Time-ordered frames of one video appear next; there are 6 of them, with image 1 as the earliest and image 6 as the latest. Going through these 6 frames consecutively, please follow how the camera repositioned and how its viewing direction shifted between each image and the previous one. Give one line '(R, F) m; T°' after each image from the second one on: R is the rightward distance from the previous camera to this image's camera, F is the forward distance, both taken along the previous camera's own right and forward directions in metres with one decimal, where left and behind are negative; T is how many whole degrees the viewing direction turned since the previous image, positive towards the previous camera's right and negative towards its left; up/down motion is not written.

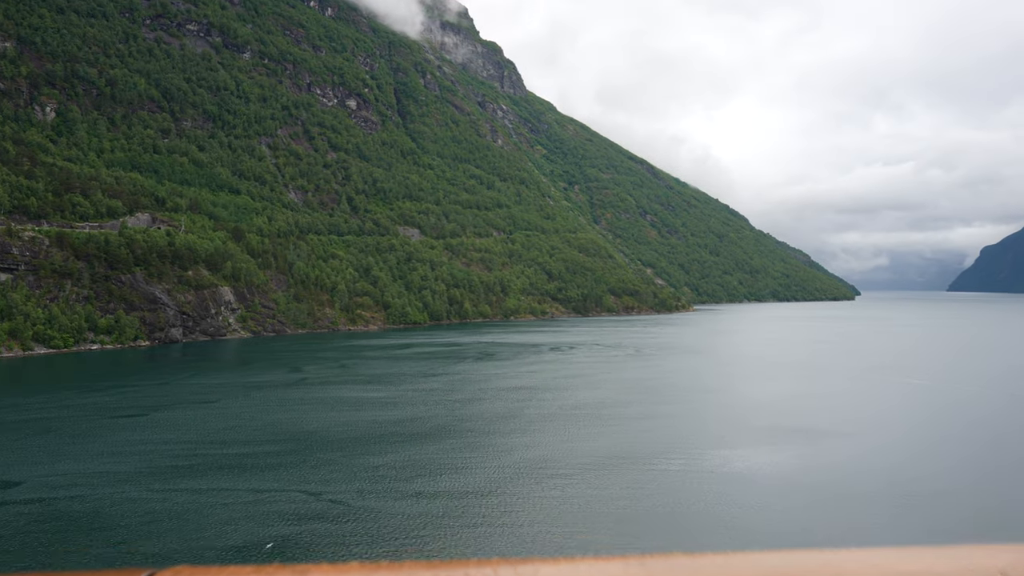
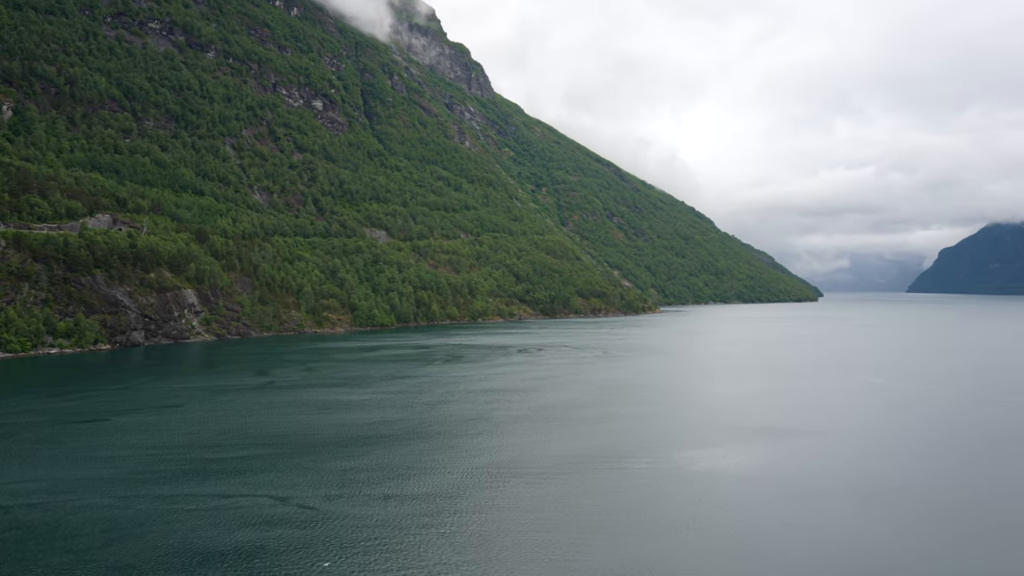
(+0.2, -0.1) m; +2°
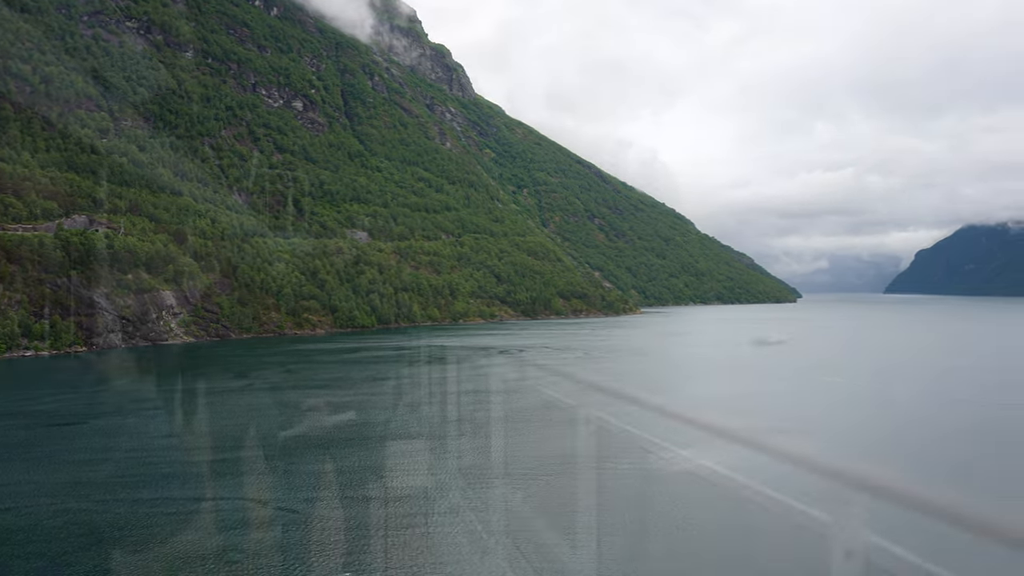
(0.0, -0.1) m; +1°
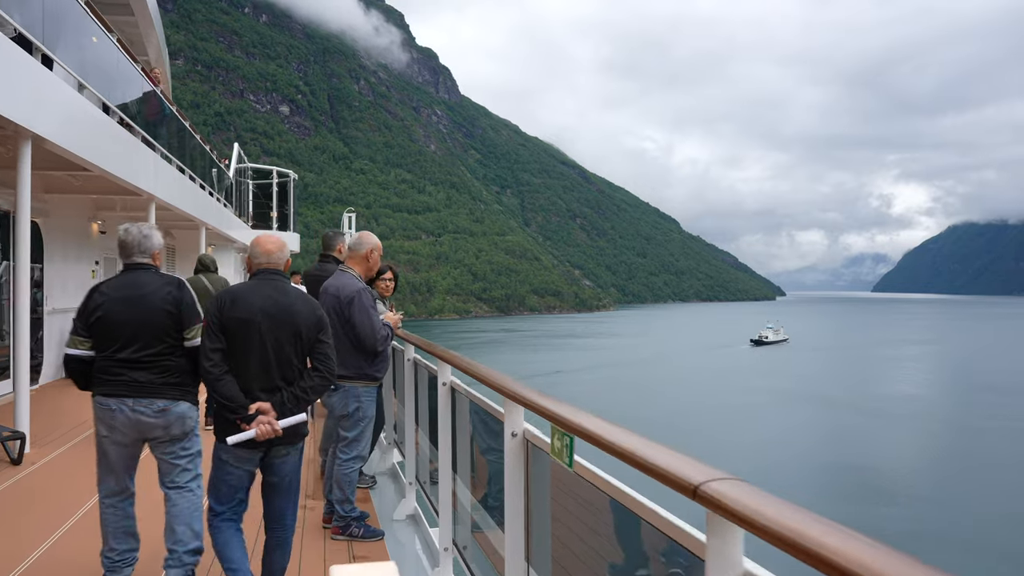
(+2.7, -0.2) m; 0°
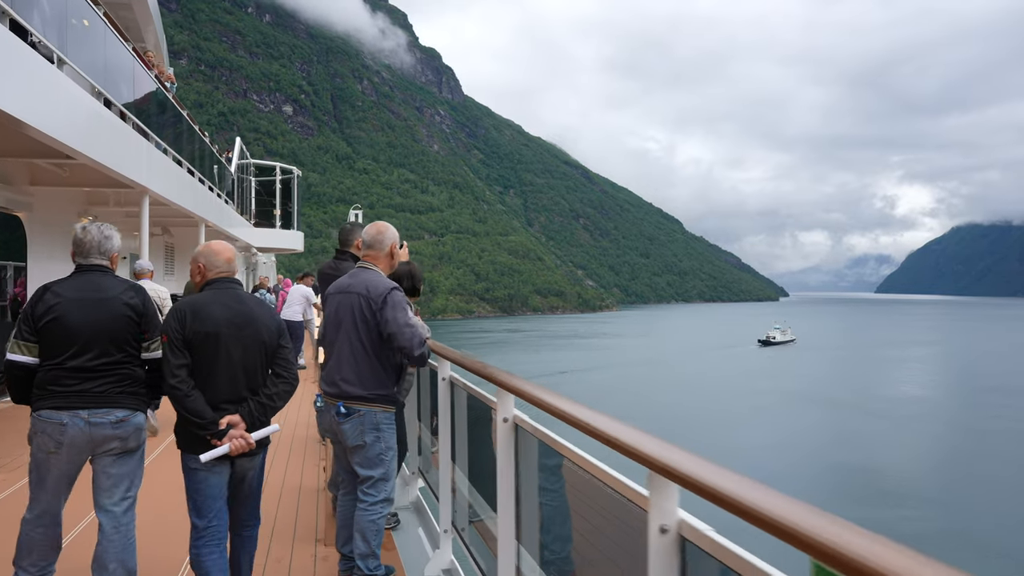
(0.0, +0.1) m; 0°
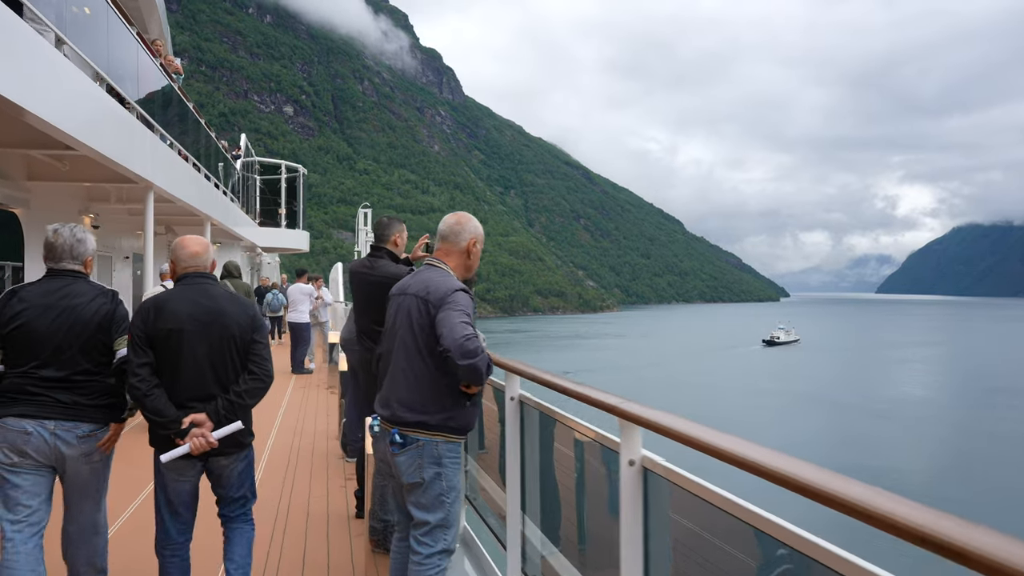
(0.0, 0.0) m; 0°
